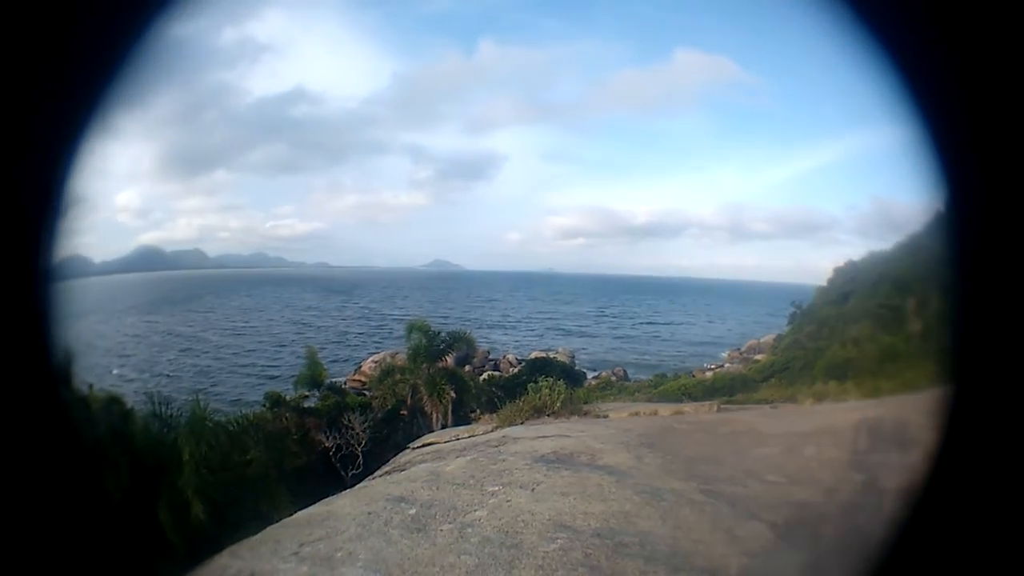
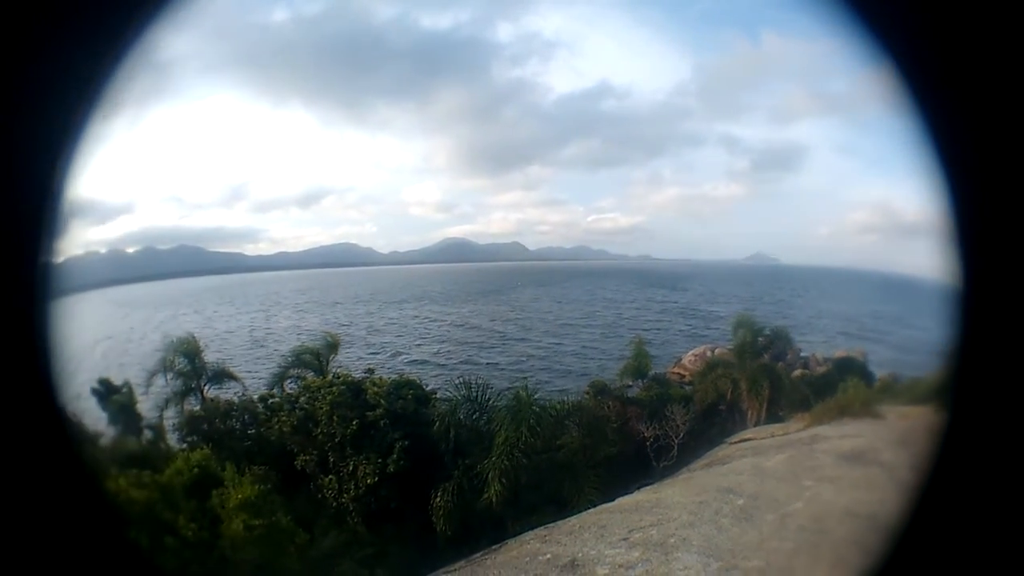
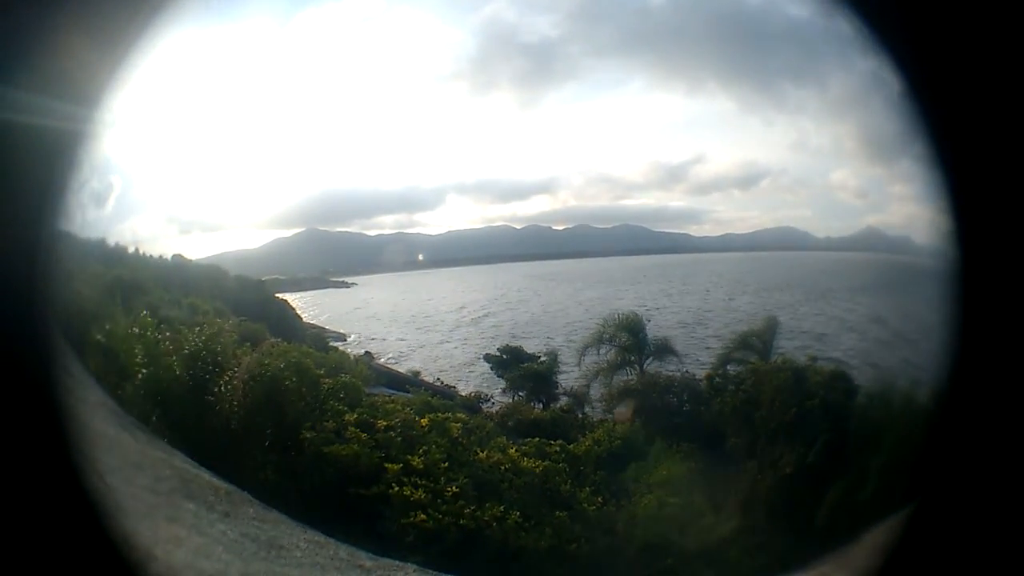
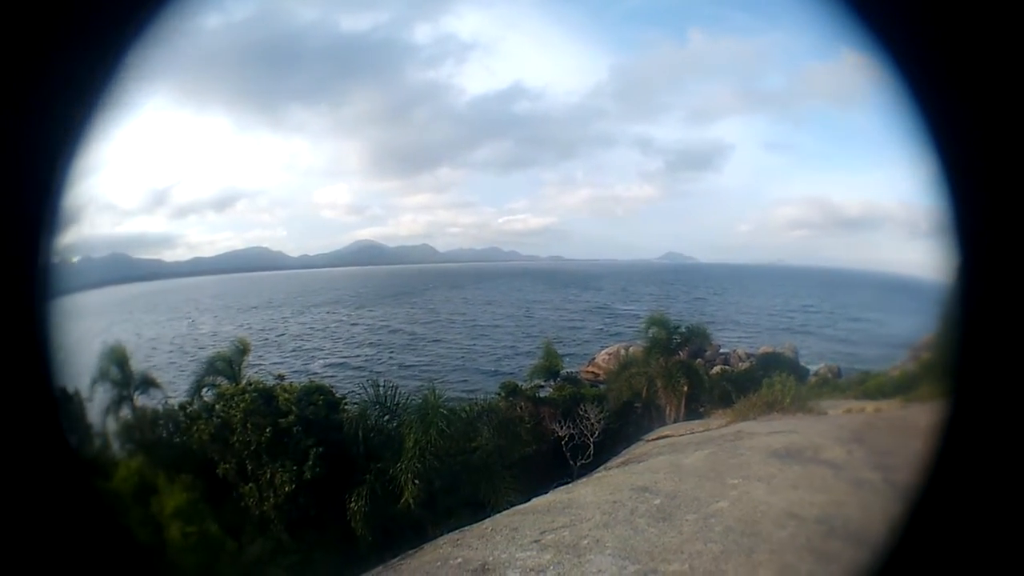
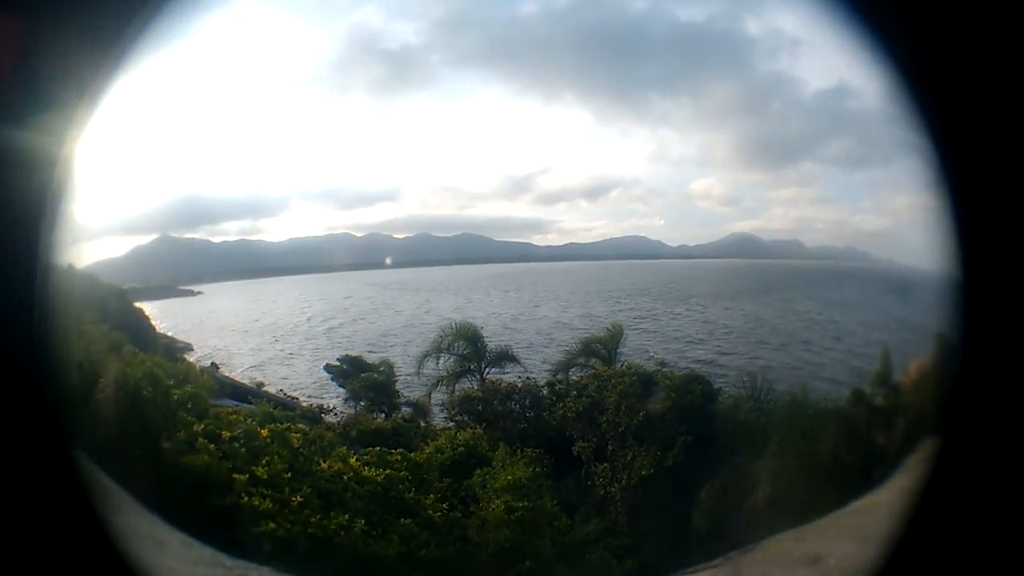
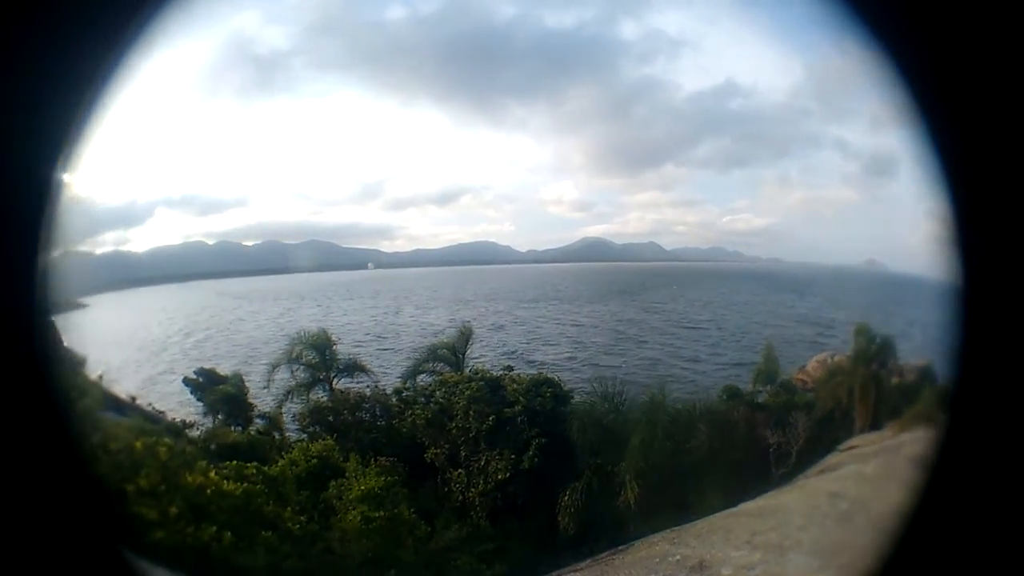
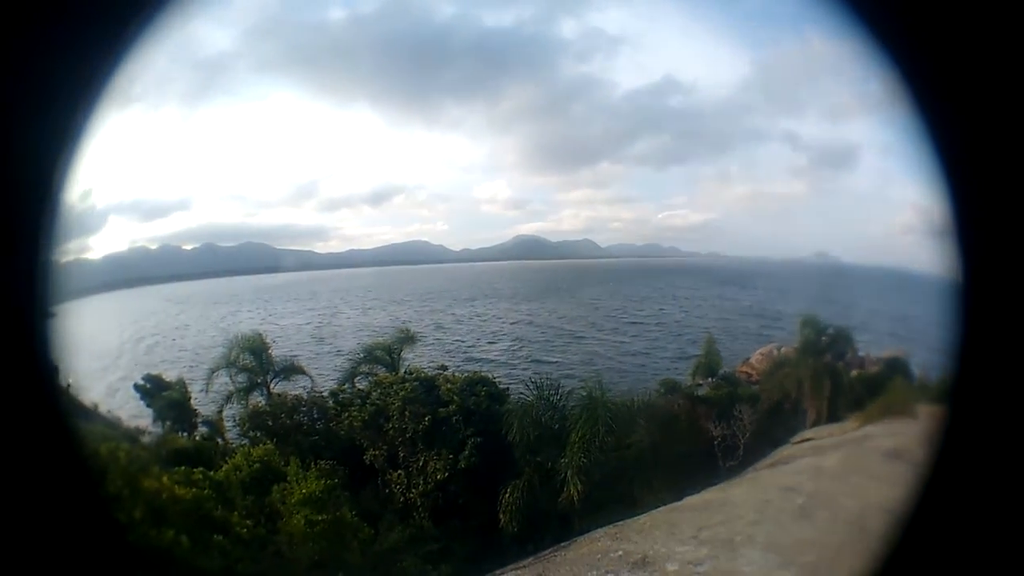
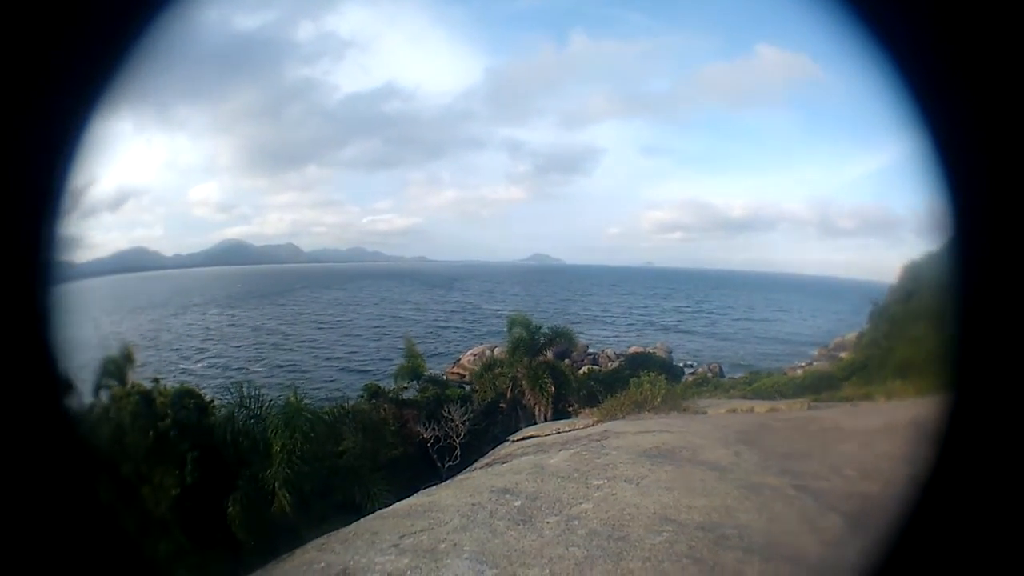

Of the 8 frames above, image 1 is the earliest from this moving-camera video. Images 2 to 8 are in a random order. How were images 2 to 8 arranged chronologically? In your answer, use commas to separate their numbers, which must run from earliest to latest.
8, 4, 2, 7, 6, 5, 3
